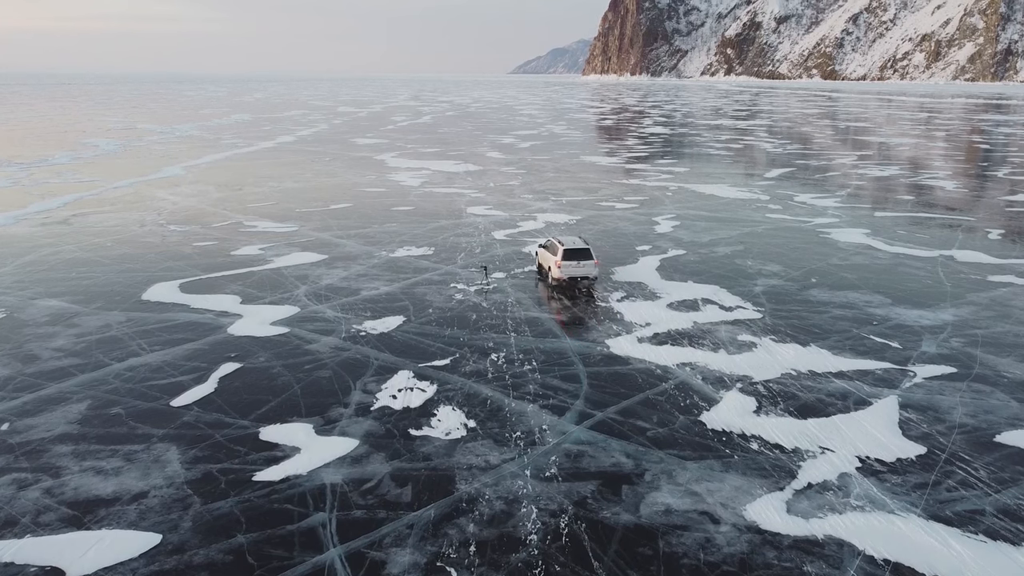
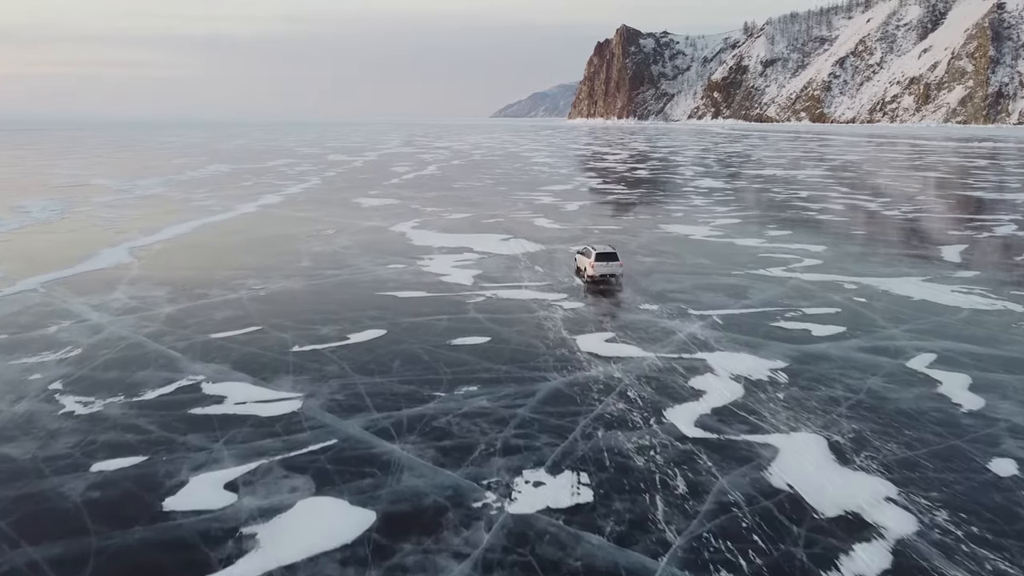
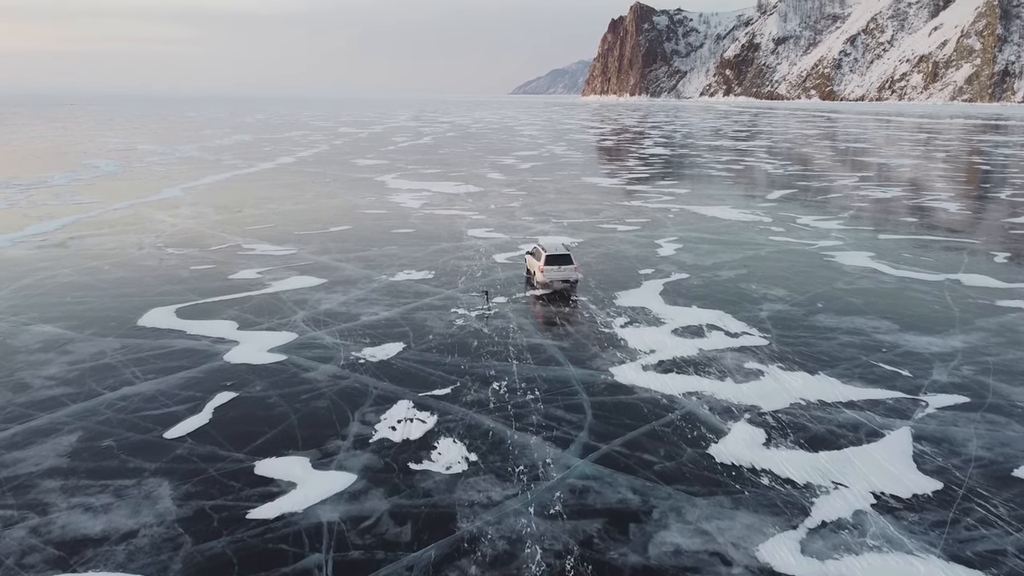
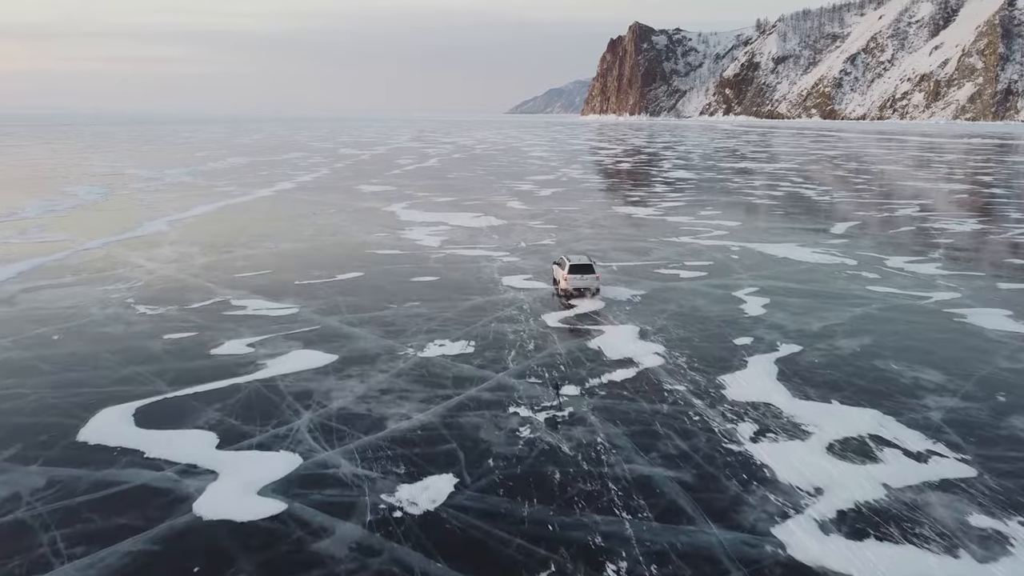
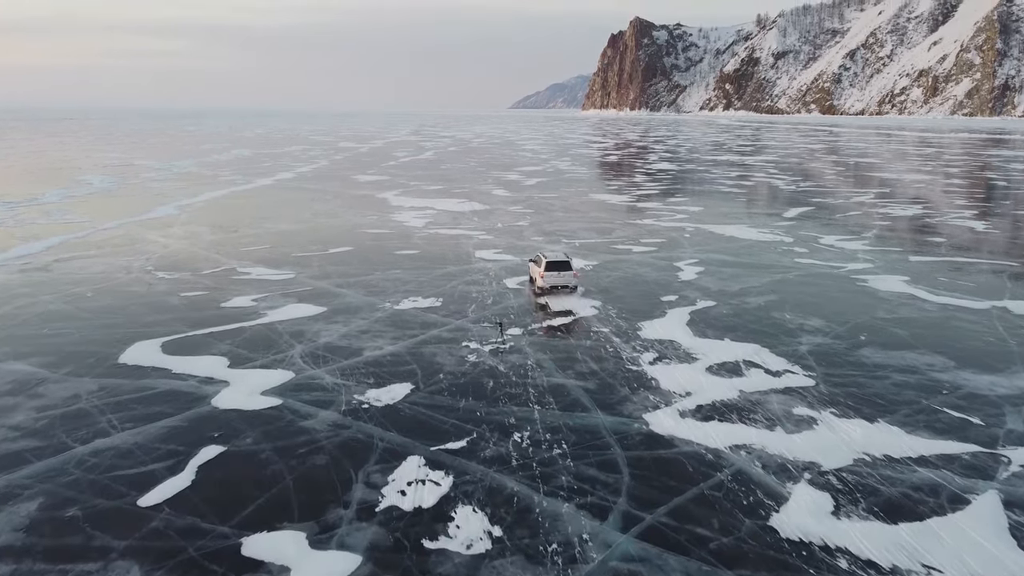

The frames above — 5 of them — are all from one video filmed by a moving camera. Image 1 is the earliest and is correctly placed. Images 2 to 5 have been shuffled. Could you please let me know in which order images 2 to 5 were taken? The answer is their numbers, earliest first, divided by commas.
3, 5, 4, 2
